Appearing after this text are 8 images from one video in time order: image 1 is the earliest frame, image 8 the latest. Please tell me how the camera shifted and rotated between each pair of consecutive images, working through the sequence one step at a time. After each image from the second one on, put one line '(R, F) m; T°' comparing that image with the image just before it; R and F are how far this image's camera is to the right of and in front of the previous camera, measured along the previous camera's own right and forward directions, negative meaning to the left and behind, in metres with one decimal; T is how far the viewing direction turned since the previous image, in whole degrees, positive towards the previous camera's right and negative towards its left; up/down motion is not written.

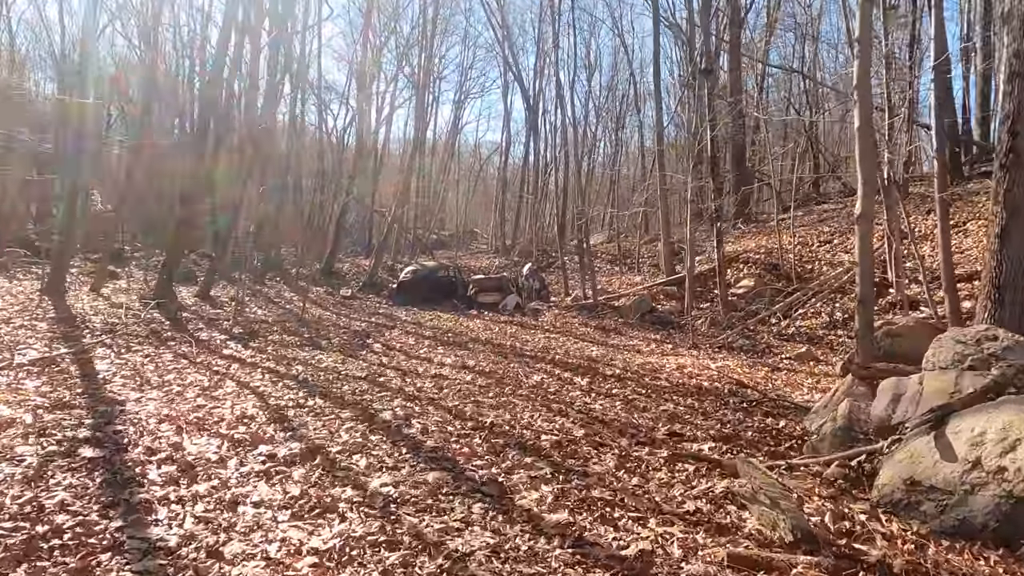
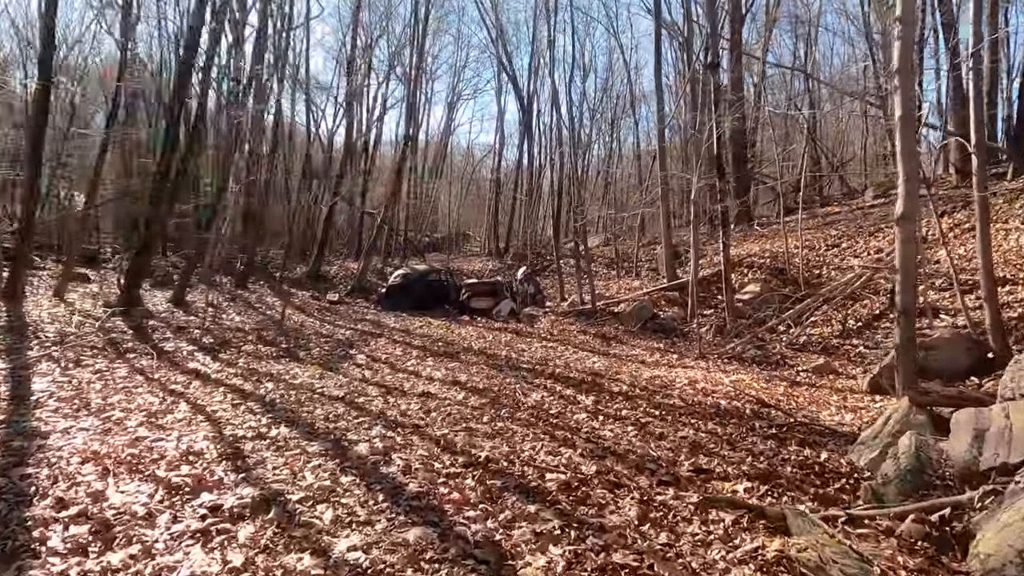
(0.0, +0.7) m; +1°
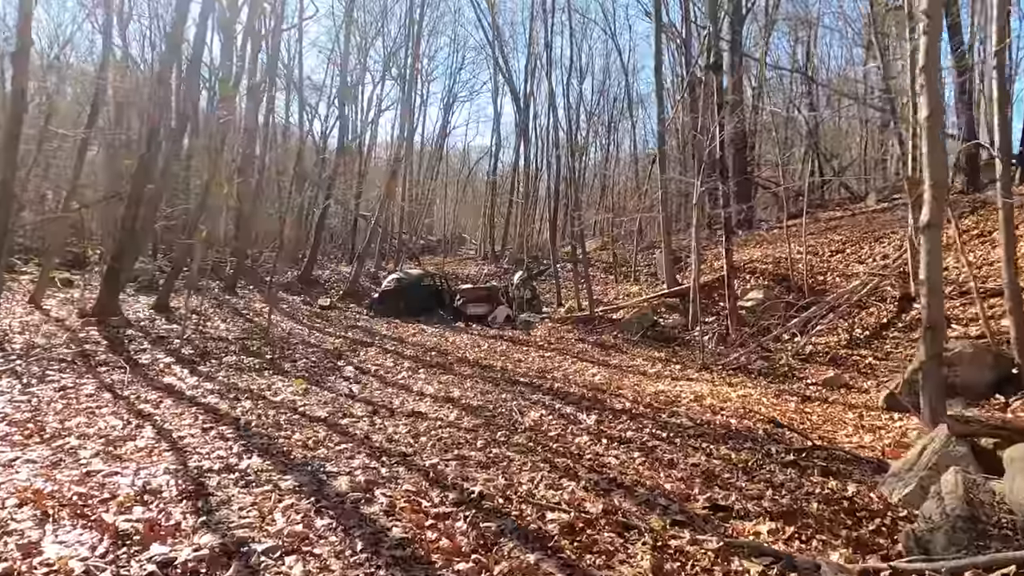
(0.0, +0.4) m; 0°
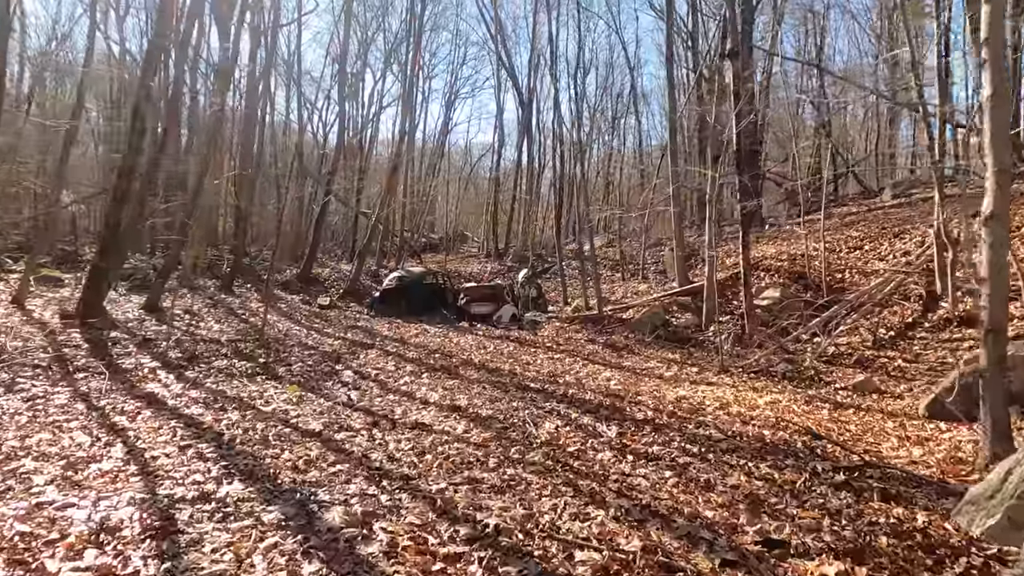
(-0.1, +0.5) m; 0°
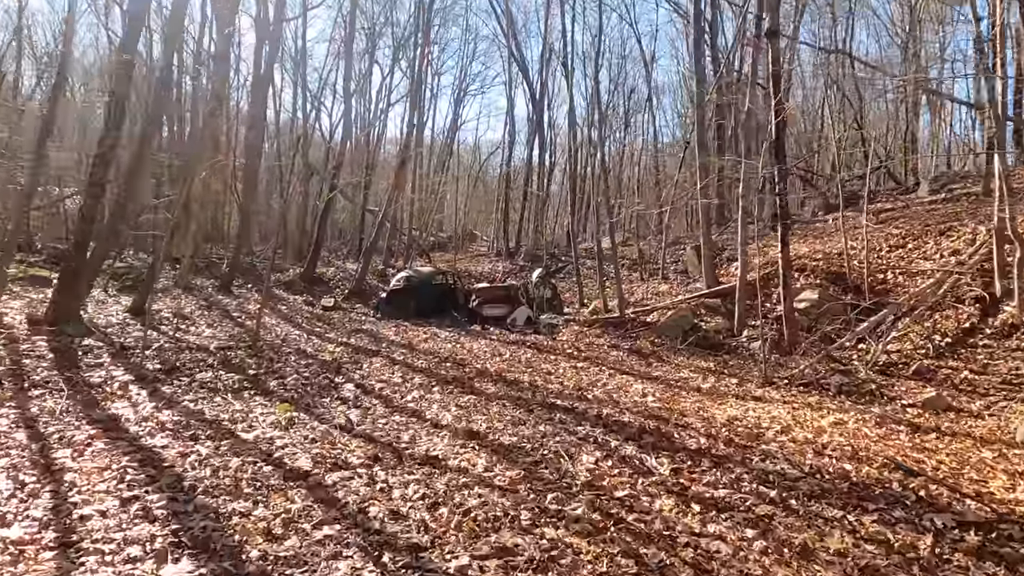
(-0.2, +0.9) m; -1°
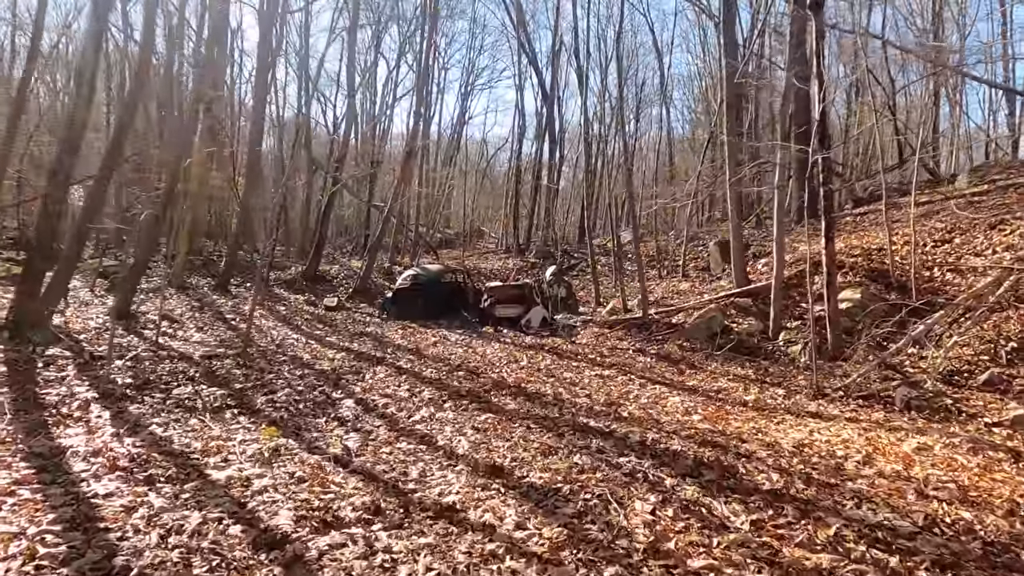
(-0.2, +0.9) m; -1°
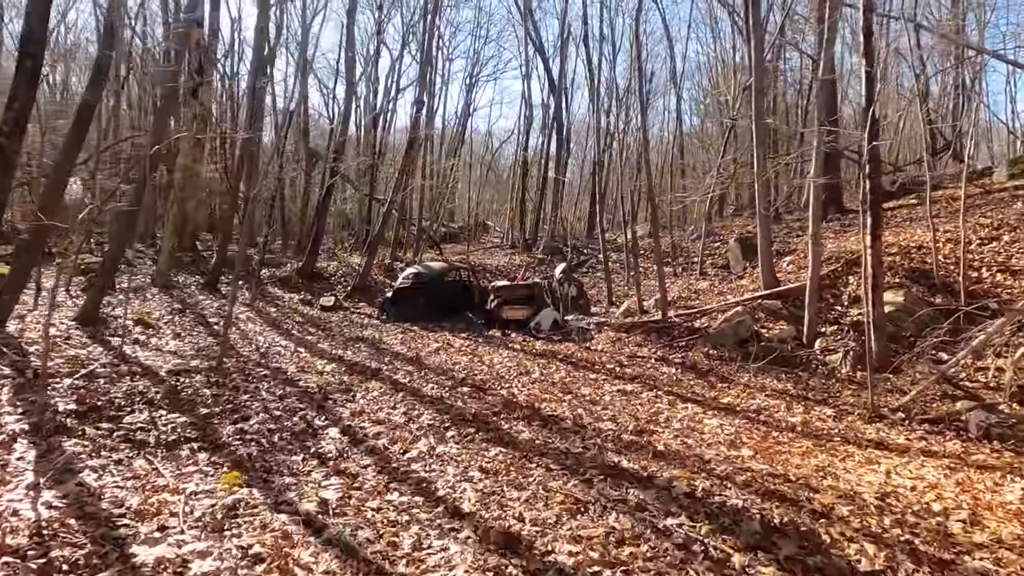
(-0.1, +1.0) m; 0°
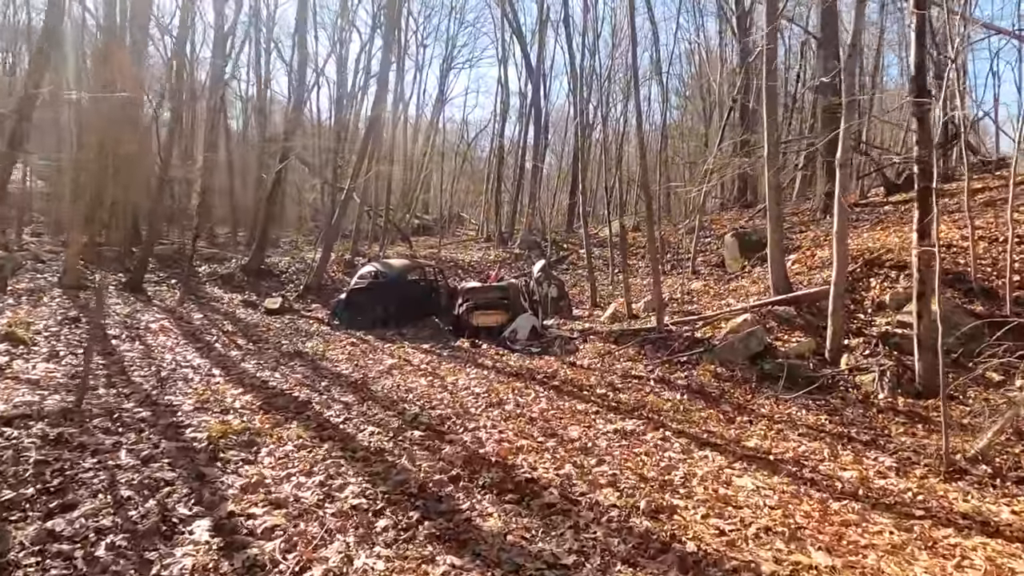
(+0.1, +1.7) m; +2°
